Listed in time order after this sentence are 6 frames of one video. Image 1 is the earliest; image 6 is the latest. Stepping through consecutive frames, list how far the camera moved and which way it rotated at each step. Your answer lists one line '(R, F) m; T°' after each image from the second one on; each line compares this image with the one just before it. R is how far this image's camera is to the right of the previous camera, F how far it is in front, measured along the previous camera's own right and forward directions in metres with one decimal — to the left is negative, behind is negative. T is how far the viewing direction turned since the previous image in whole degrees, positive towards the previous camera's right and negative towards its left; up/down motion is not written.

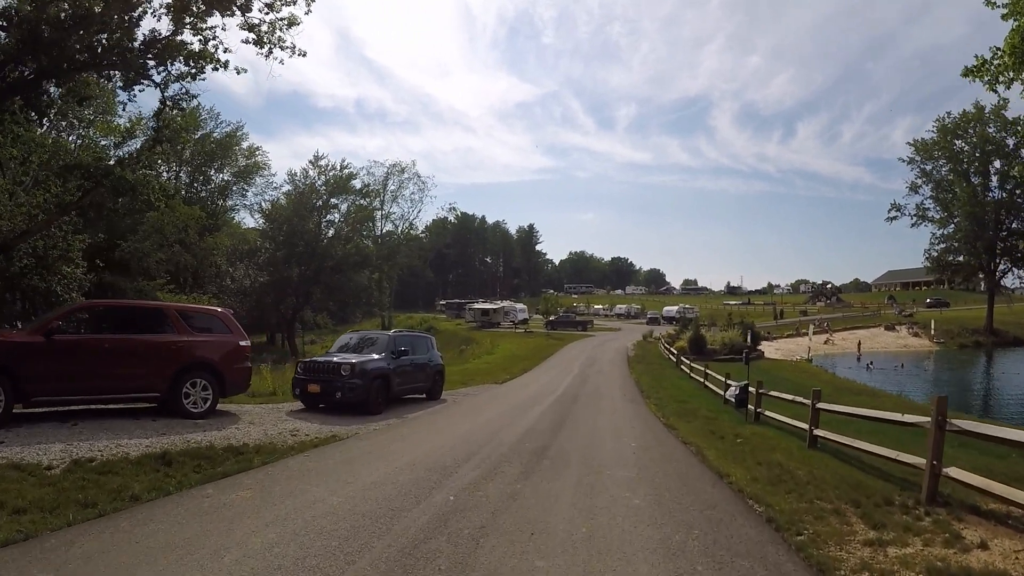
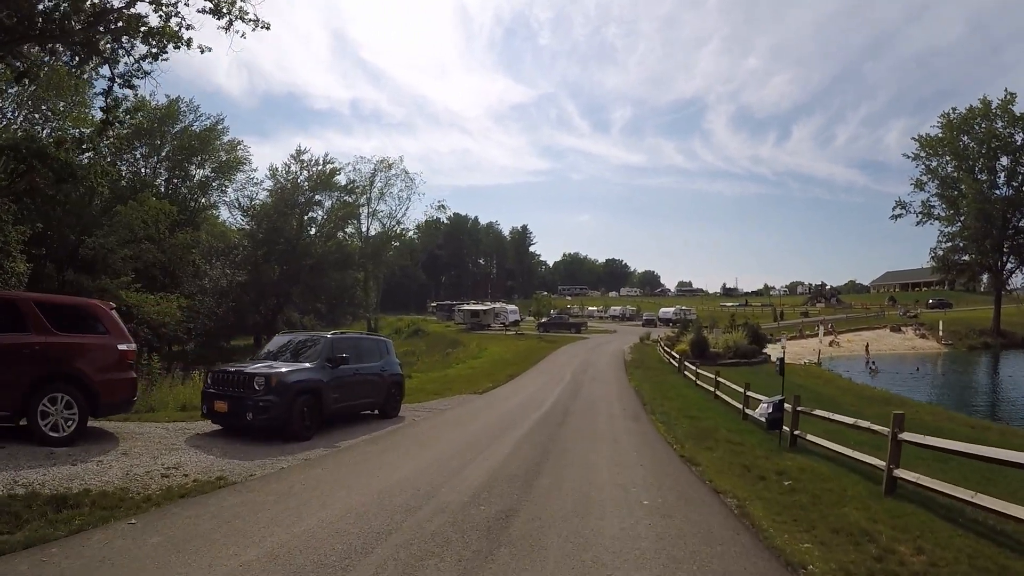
(+0.4, +3.1) m; 0°
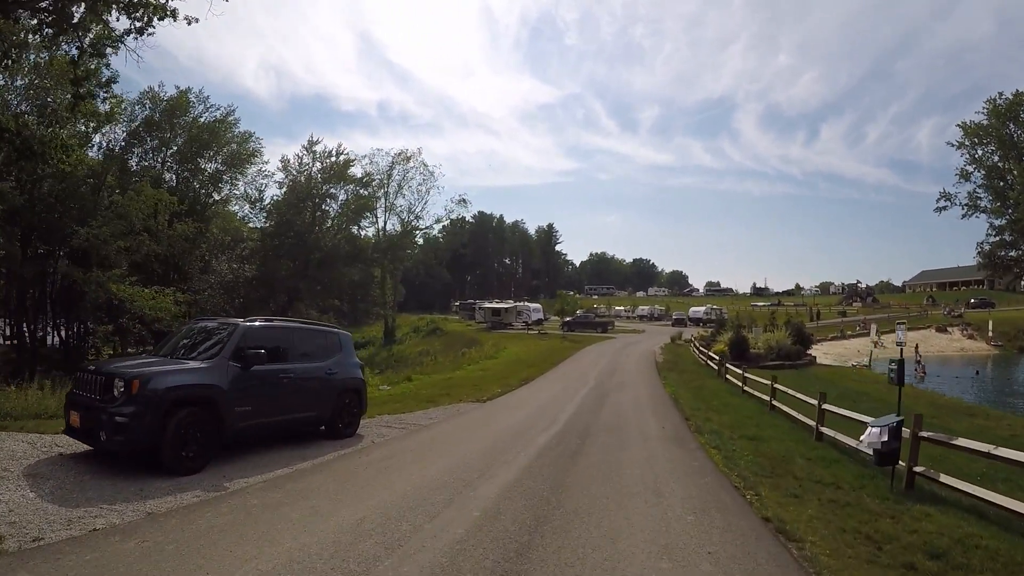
(+0.4, +3.5) m; -2°
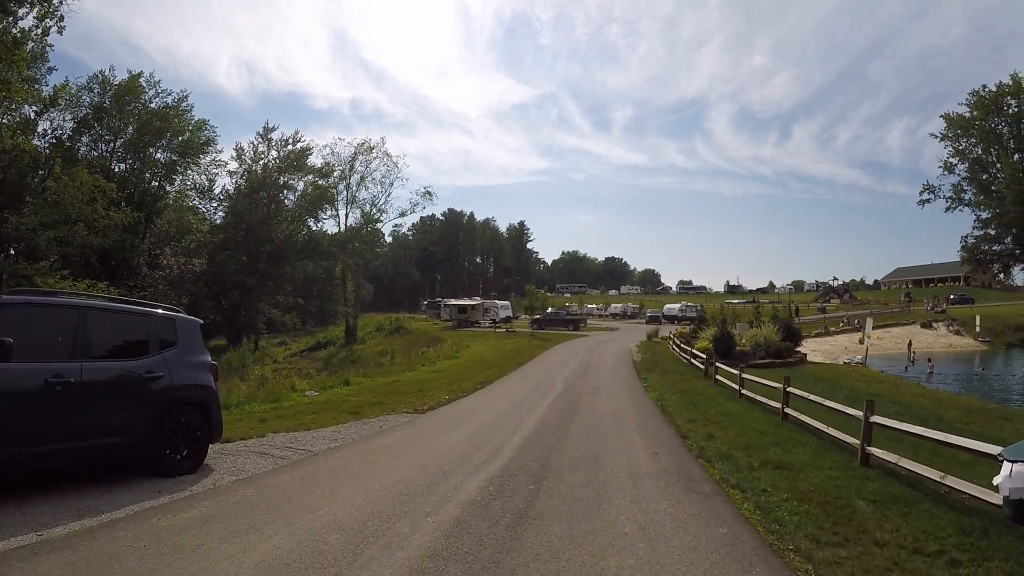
(+0.5, +3.4) m; +2°
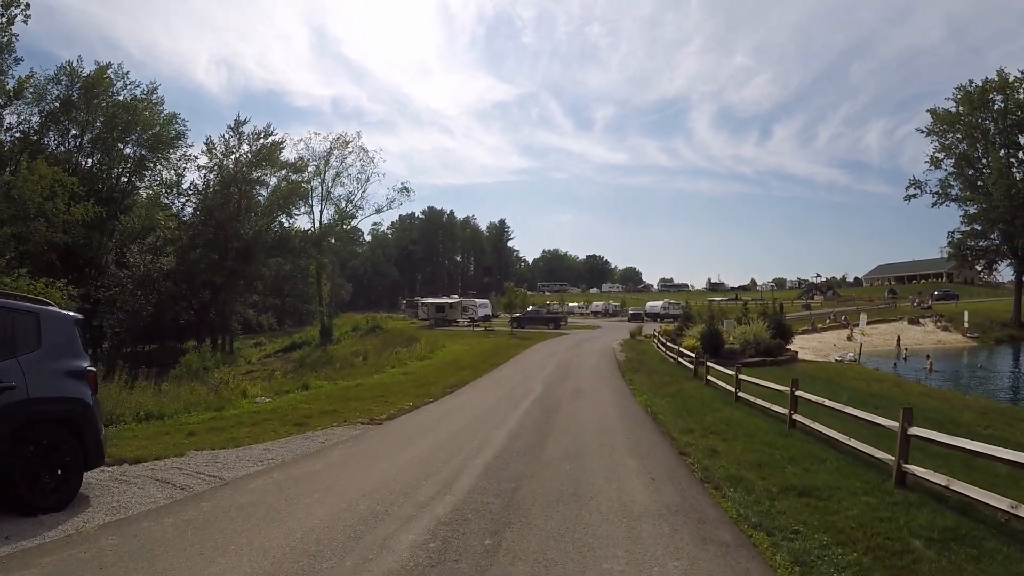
(+0.2, +1.6) m; +1°
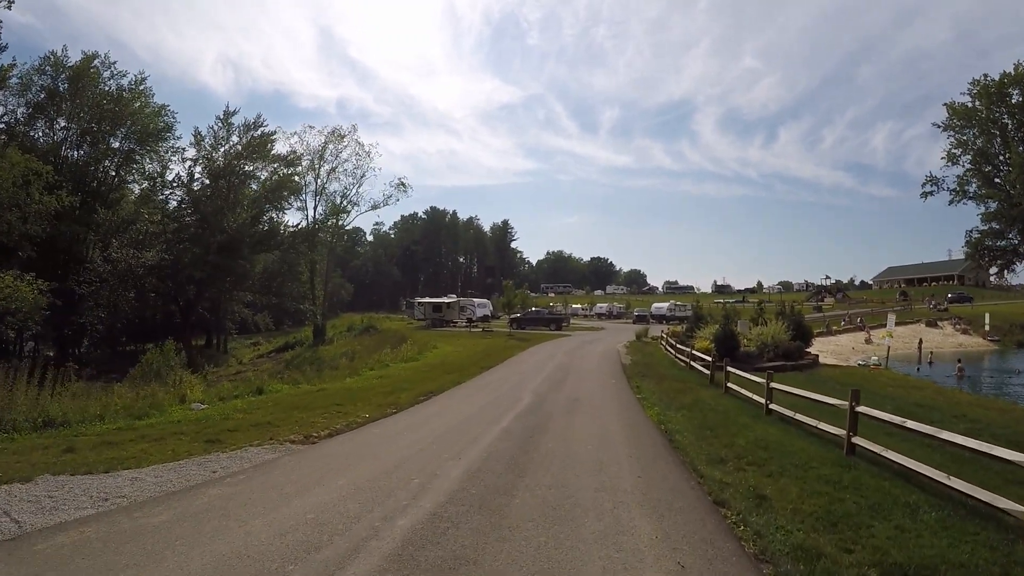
(+0.4, +2.5) m; 0°
